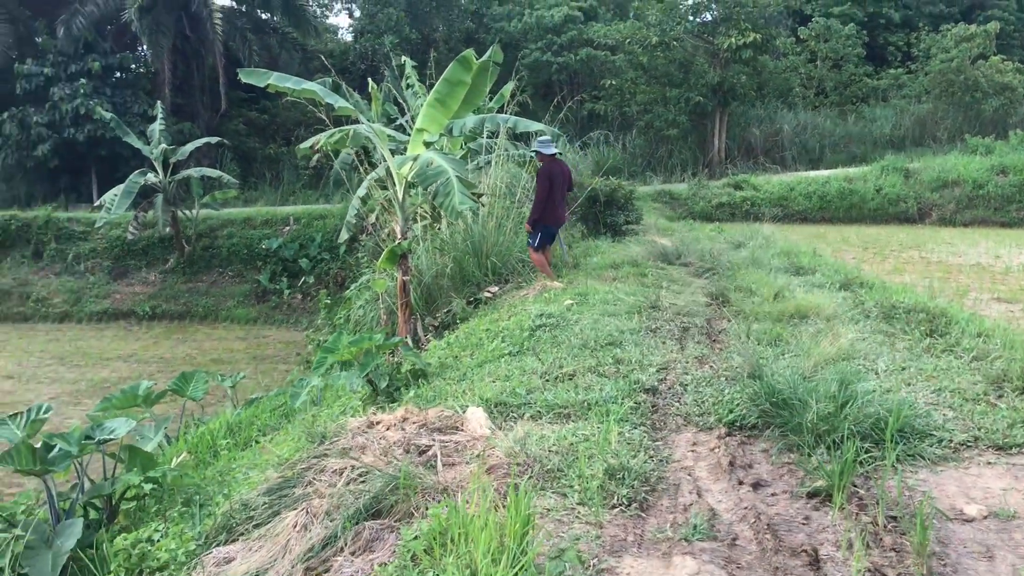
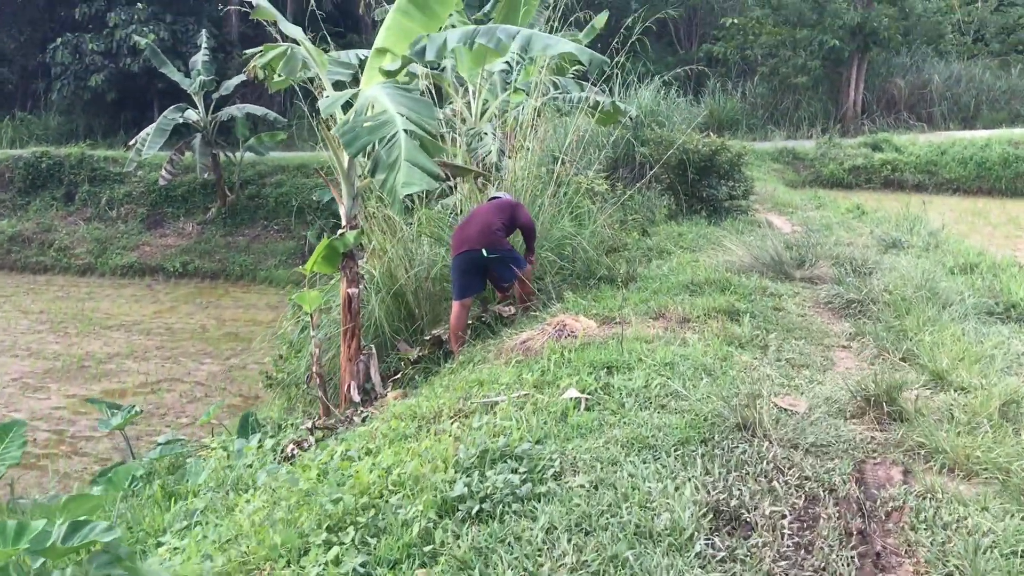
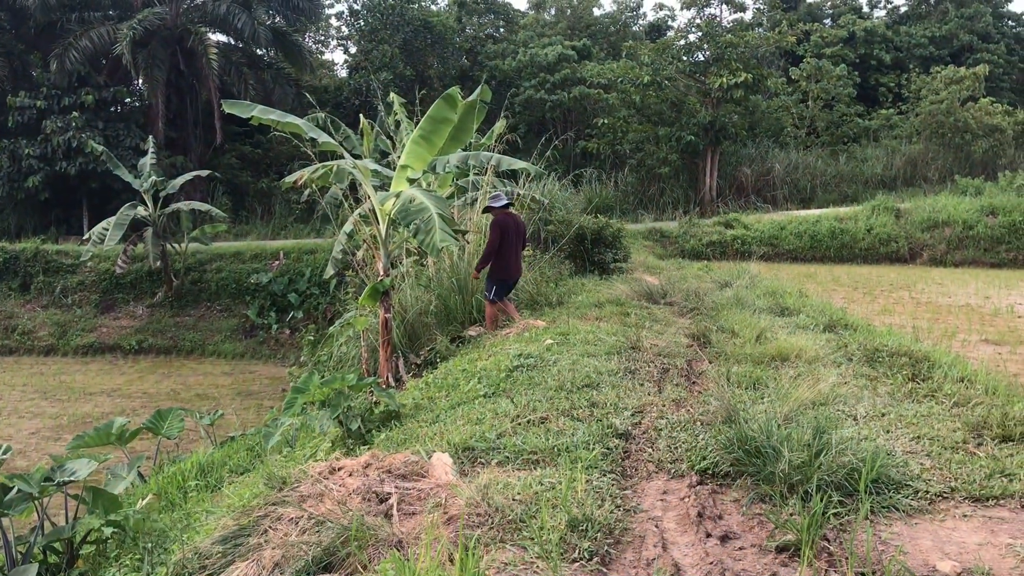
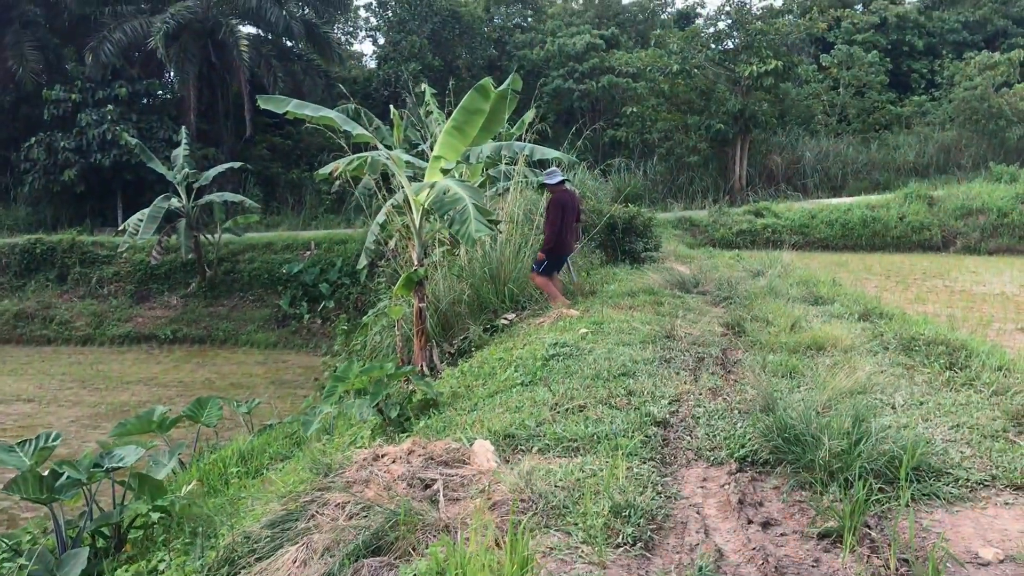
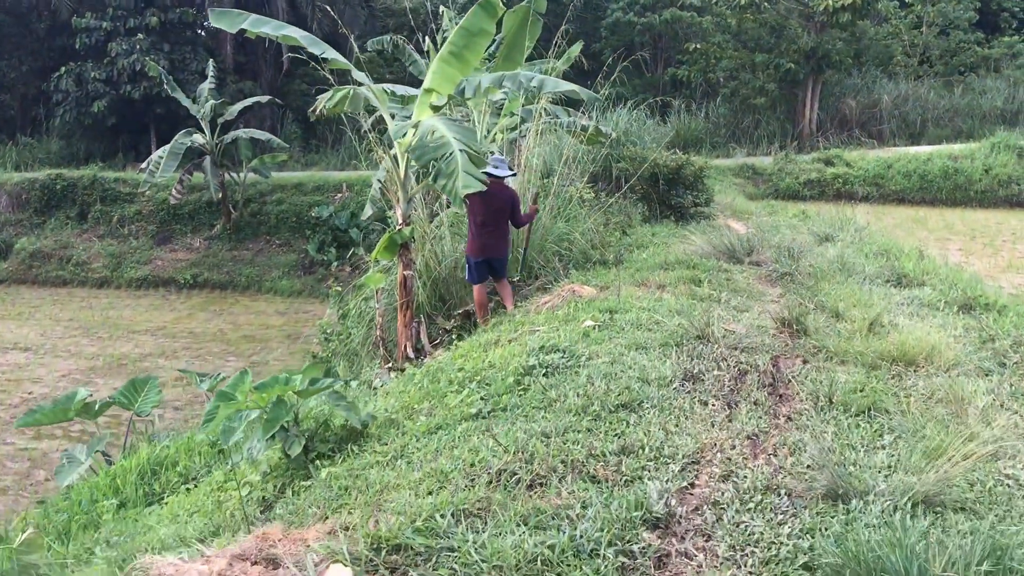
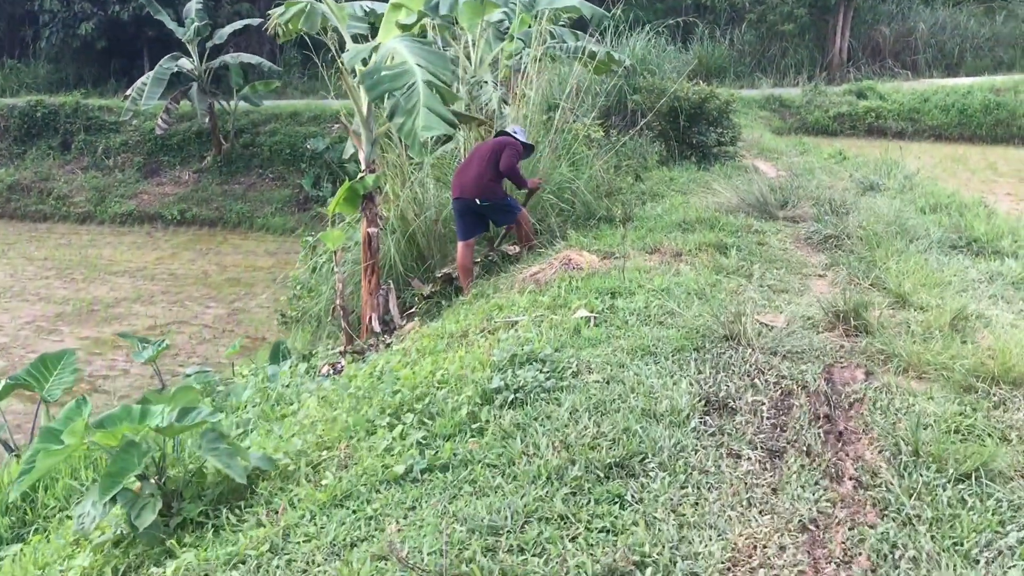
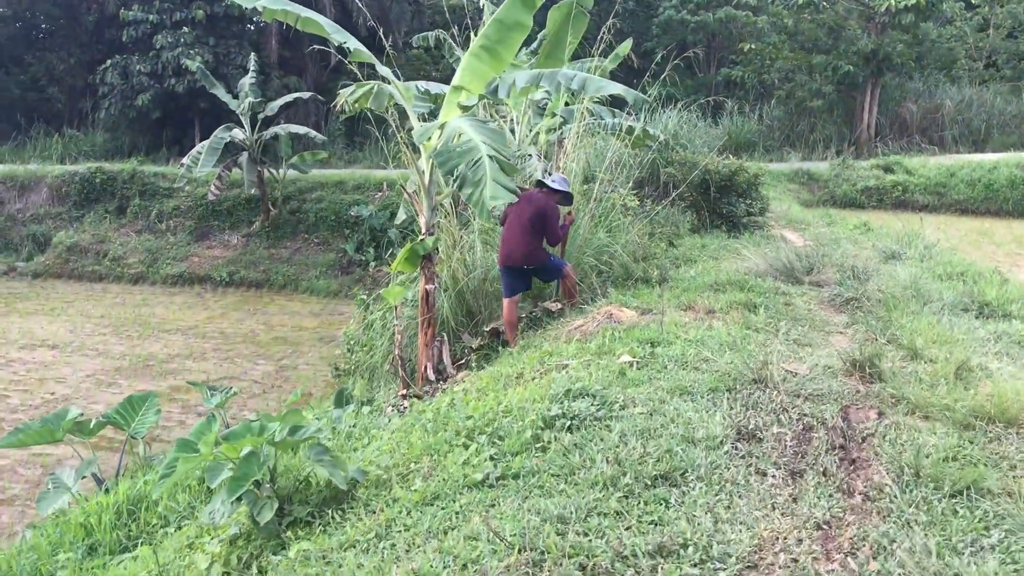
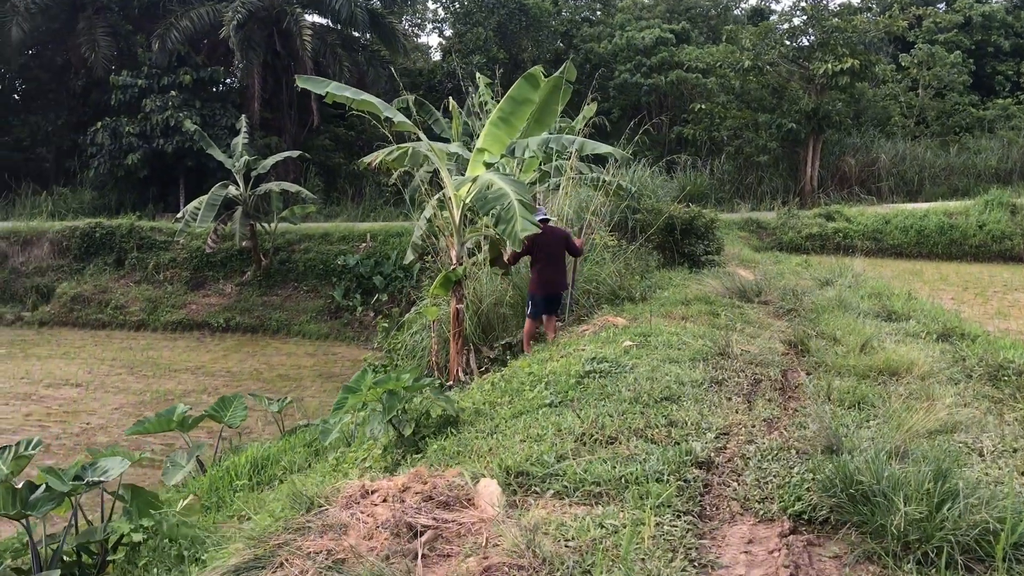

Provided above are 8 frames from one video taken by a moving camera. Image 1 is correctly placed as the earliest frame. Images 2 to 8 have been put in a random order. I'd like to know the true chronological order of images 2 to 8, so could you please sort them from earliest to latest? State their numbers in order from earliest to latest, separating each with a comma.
4, 3, 8, 5, 7, 6, 2
